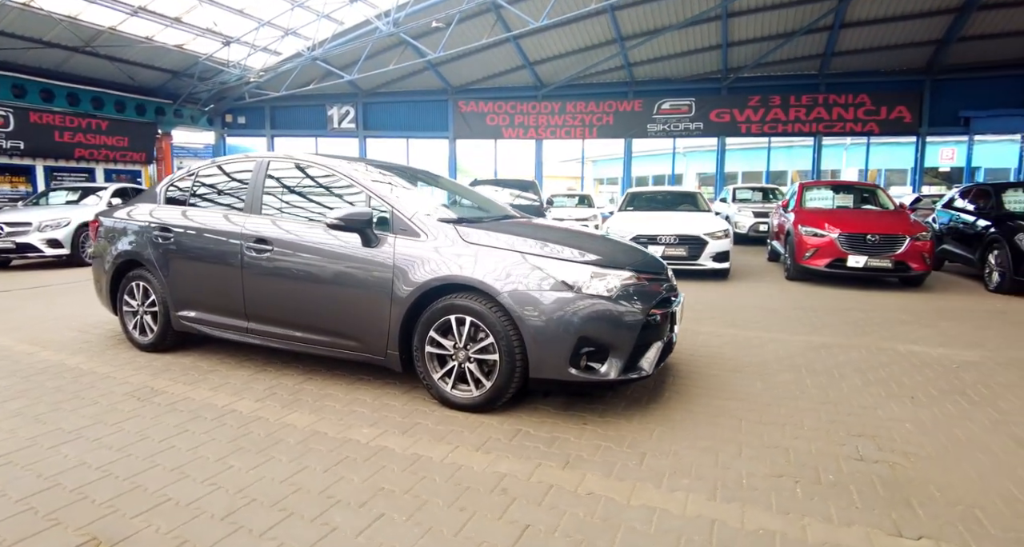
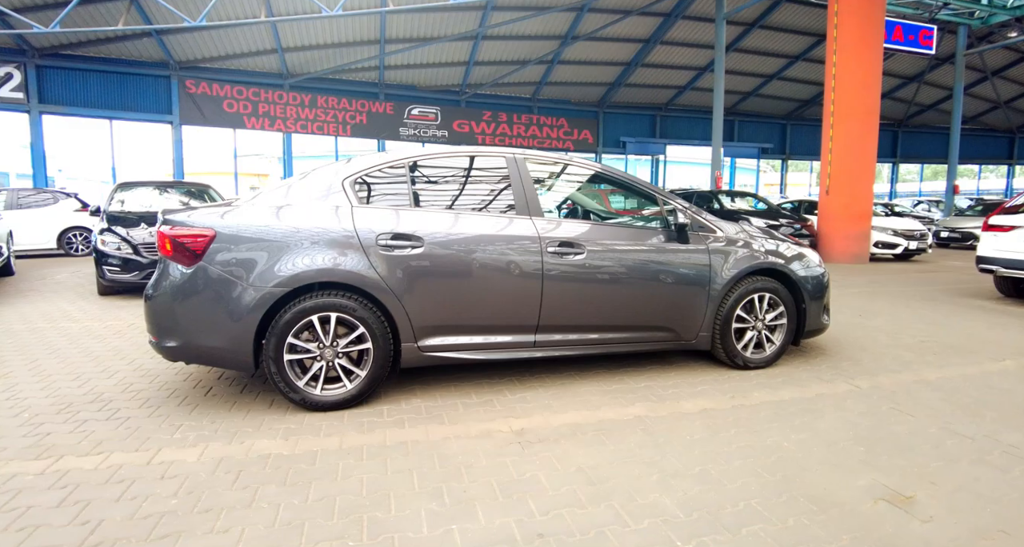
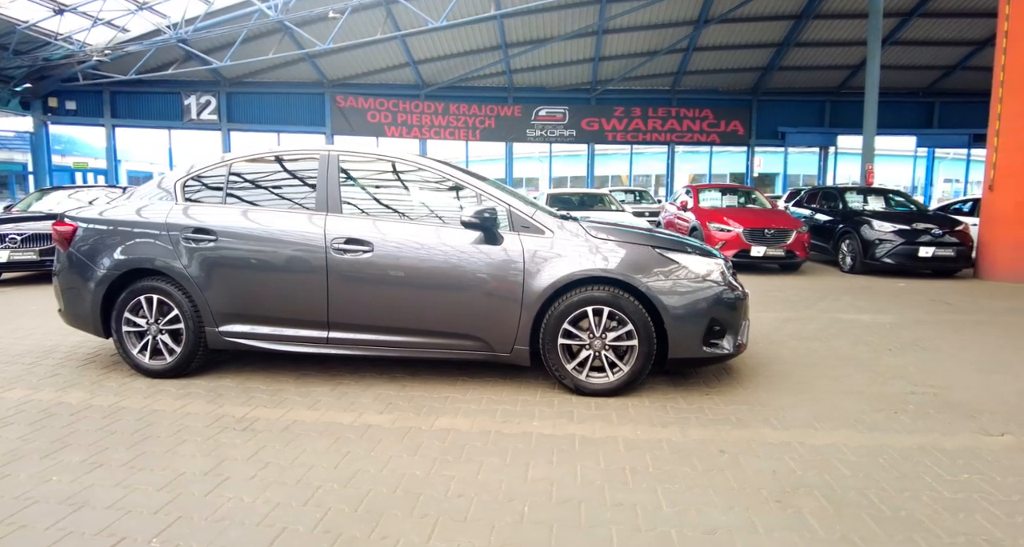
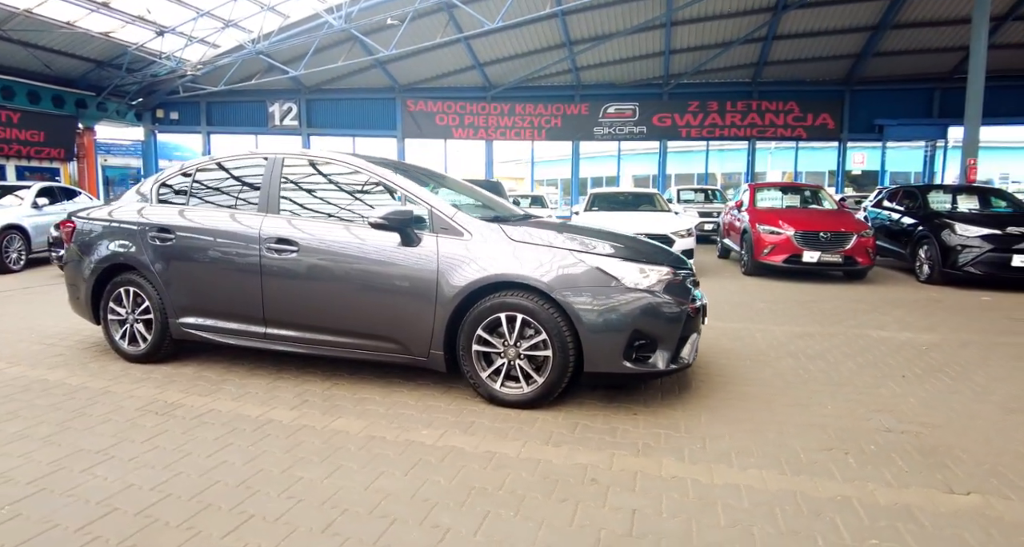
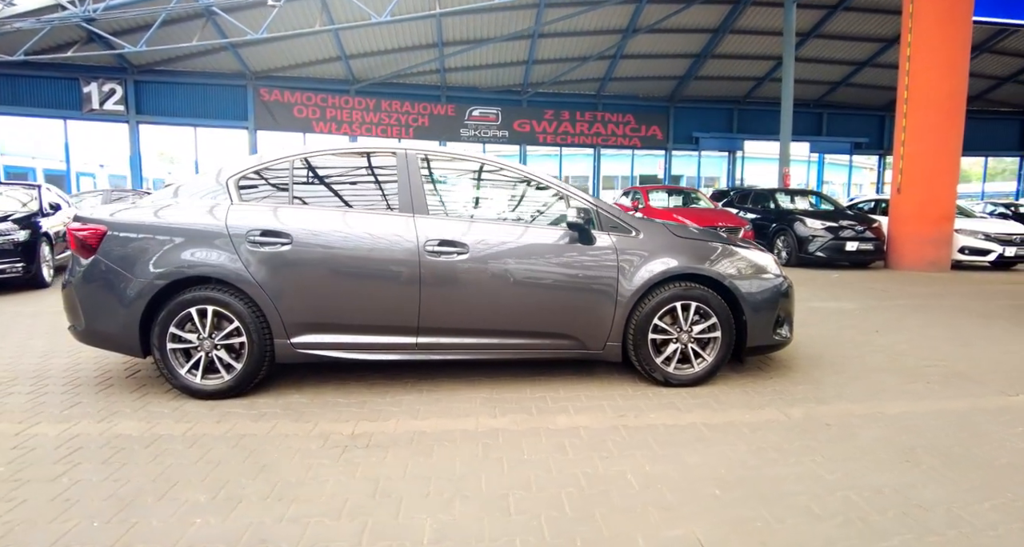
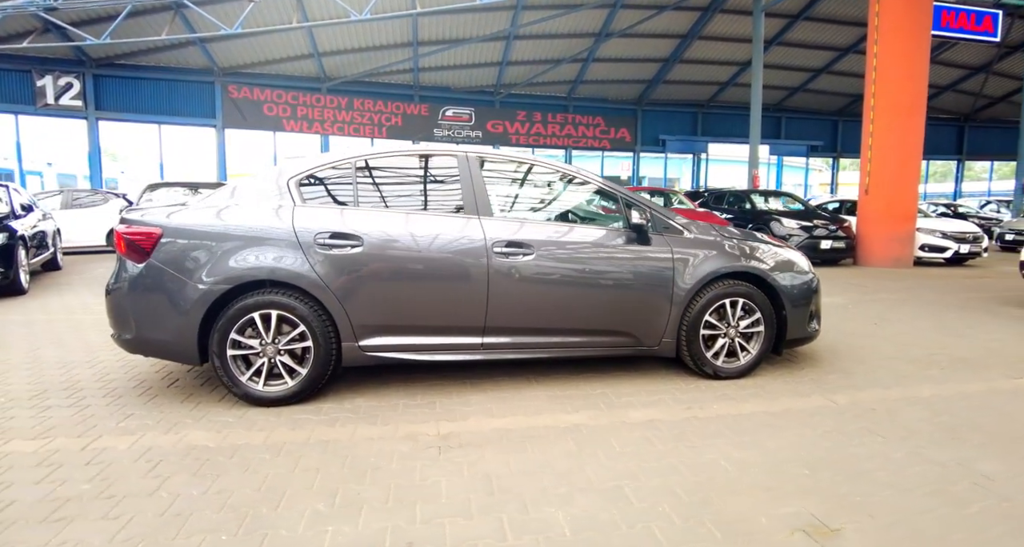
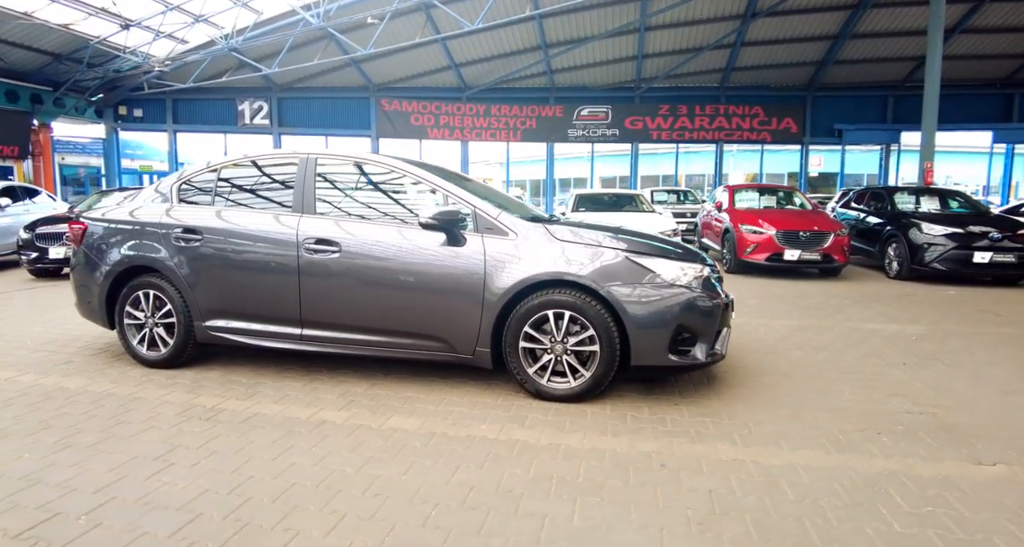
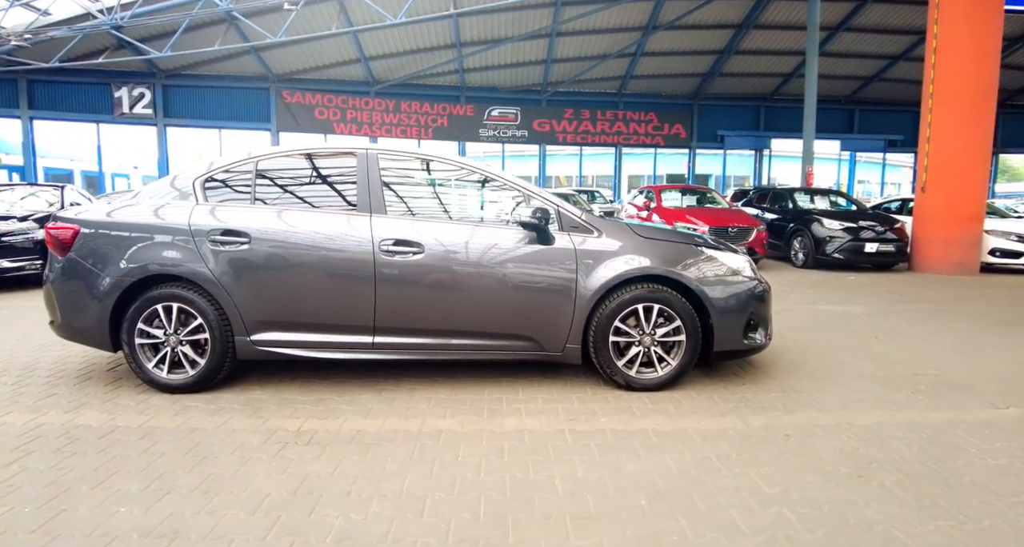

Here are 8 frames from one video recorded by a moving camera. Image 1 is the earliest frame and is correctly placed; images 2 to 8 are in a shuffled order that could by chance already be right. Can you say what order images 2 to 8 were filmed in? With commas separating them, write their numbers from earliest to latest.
4, 7, 3, 8, 5, 6, 2
